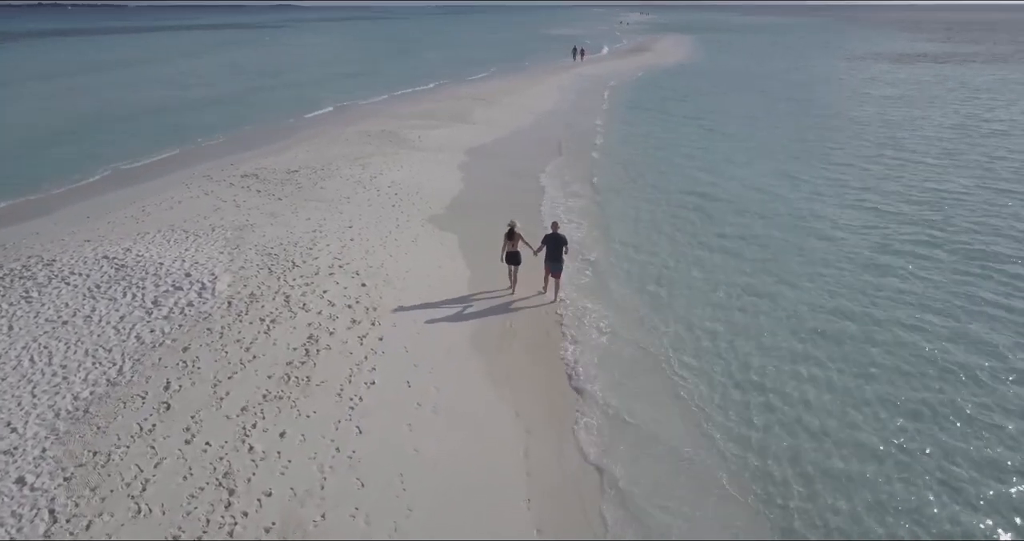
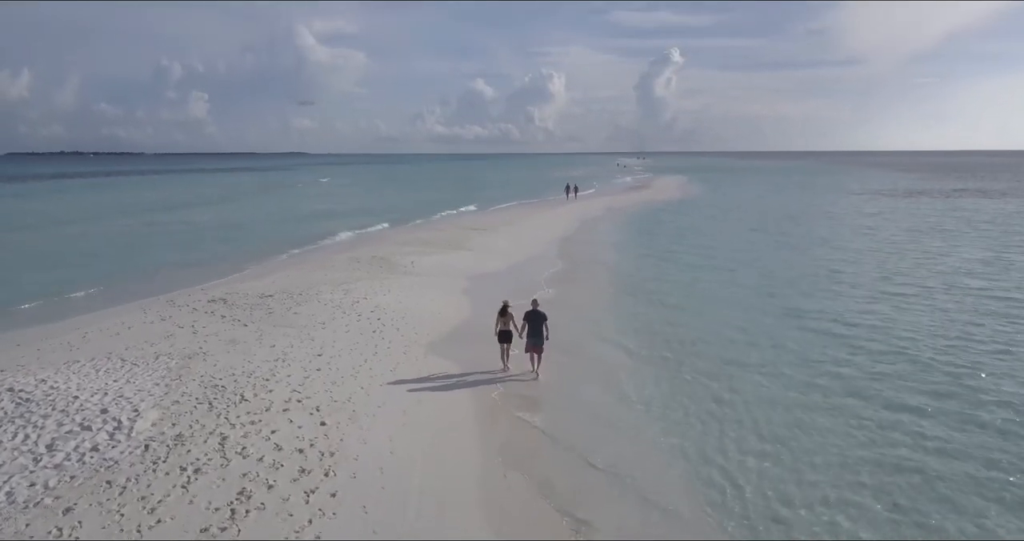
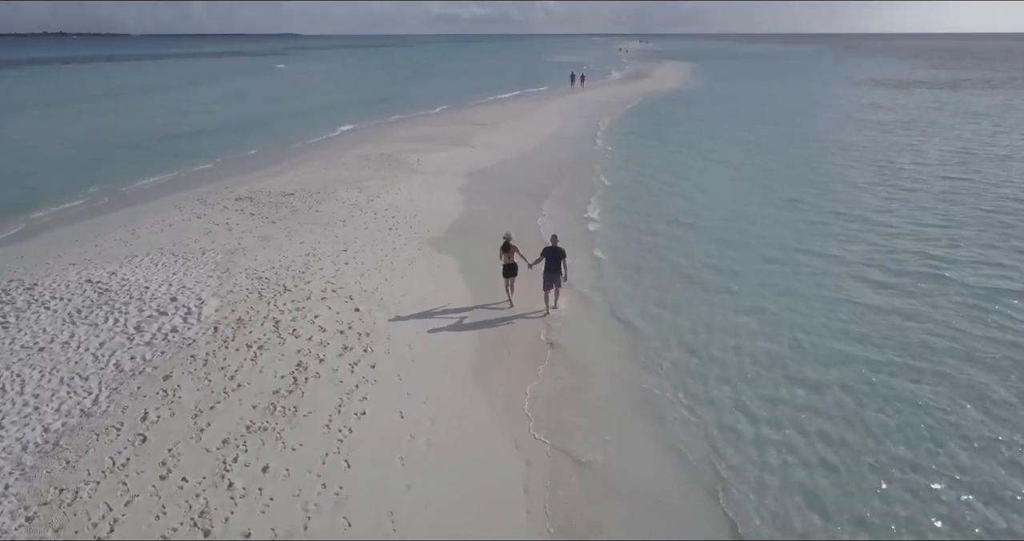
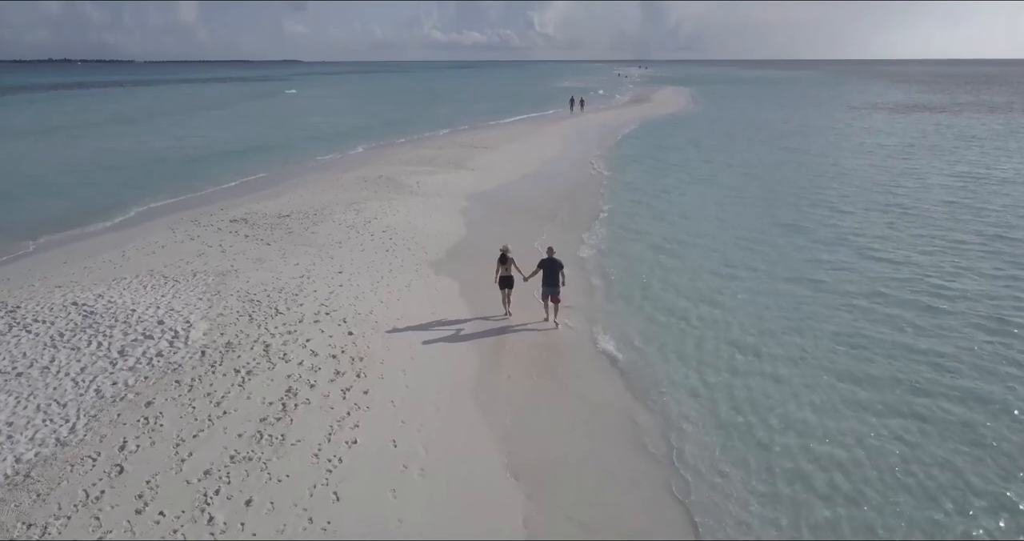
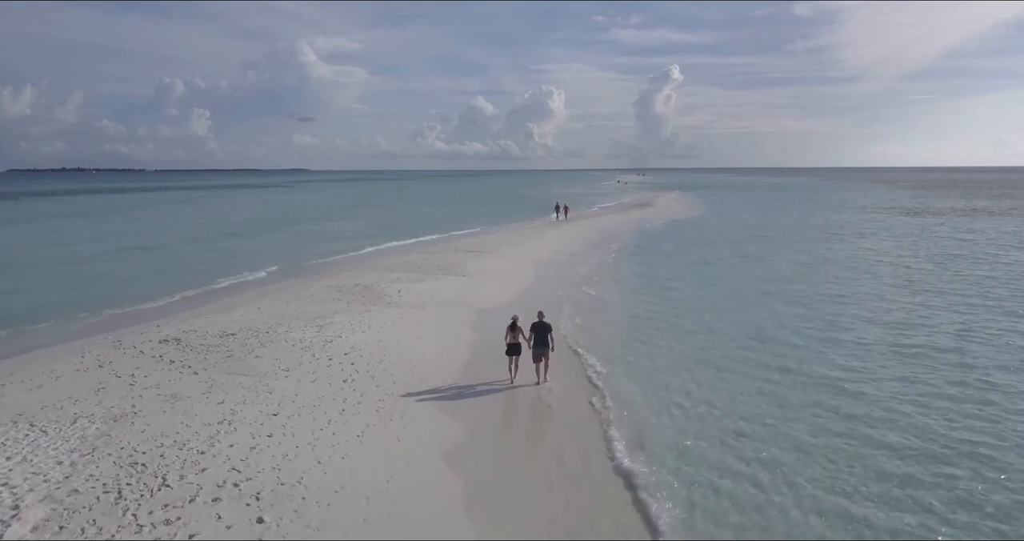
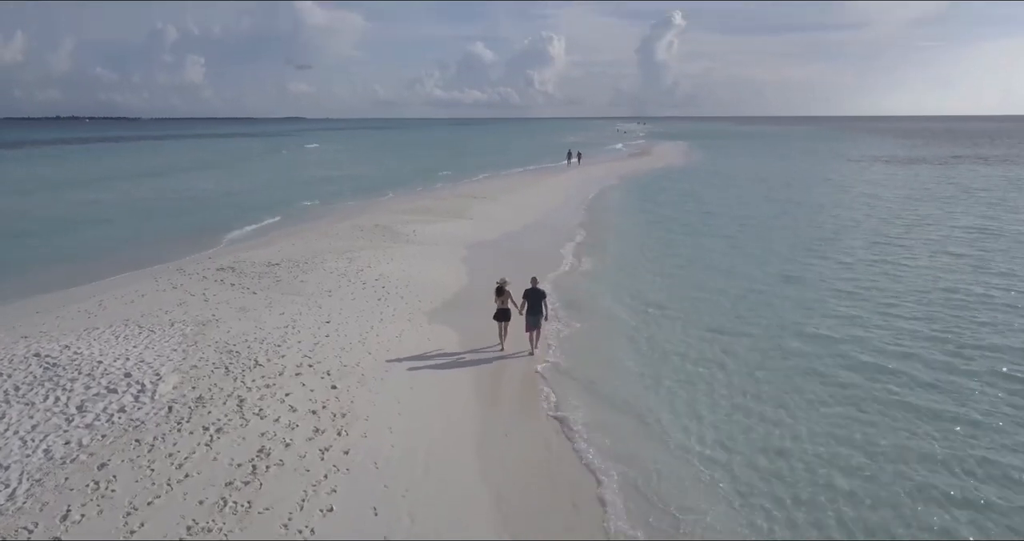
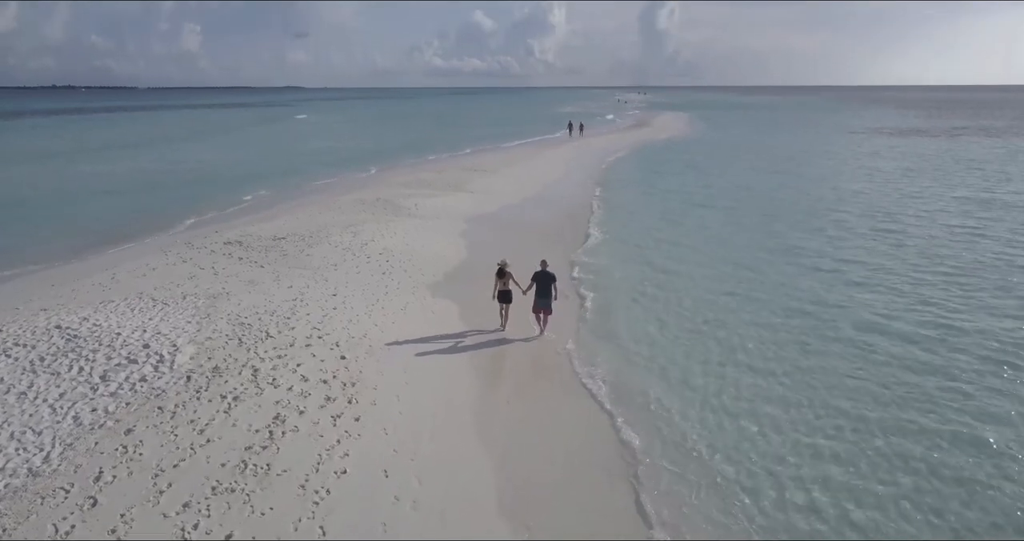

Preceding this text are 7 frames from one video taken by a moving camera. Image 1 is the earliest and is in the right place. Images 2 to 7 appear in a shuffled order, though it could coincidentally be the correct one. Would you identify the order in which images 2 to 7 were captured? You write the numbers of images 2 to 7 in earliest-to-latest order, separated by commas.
3, 4, 7, 6, 2, 5
